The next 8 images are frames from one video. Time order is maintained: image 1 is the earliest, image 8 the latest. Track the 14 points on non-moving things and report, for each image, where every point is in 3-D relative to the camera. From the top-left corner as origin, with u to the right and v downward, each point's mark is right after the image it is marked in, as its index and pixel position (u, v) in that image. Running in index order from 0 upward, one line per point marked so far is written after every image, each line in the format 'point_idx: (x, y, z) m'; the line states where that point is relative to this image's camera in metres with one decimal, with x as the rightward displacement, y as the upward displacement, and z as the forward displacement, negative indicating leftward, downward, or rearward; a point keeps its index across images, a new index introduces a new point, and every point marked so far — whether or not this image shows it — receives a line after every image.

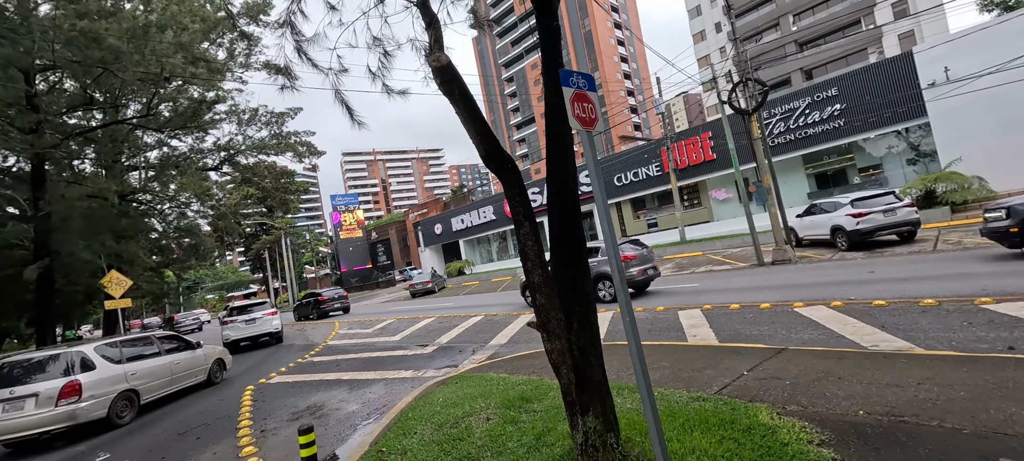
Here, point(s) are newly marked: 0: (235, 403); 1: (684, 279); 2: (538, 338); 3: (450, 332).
0: (-5.3, -3.3, +7.9) m
1: (+5.6, -1.6, +13.4) m
2: (+0.6, -2.3, +8.9) m
3: (-1.7, -2.9, +11.7) m
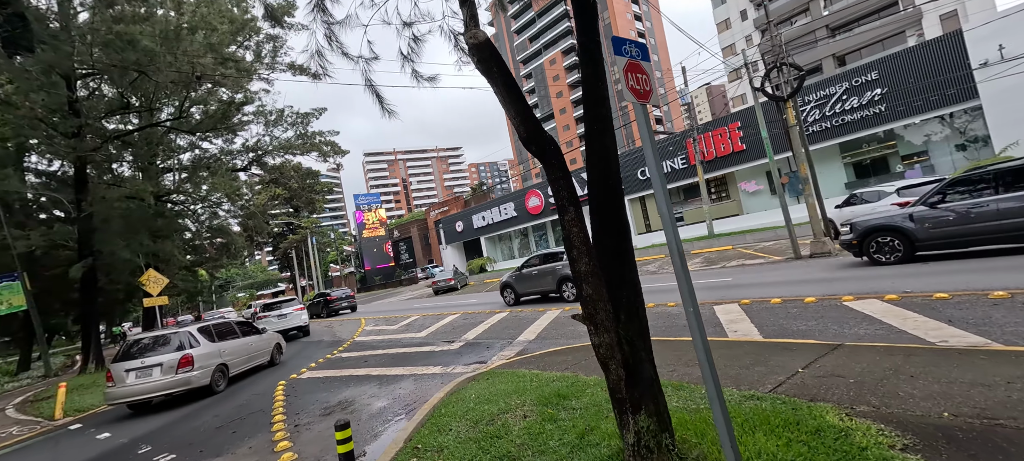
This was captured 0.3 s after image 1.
0: (-4.7, -3.2, +8.0) m
1: (+6.4, -1.4, +13.0) m
2: (+1.1, -2.2, +8.7) m
3: (-1.0, -2.7, +11.6) m
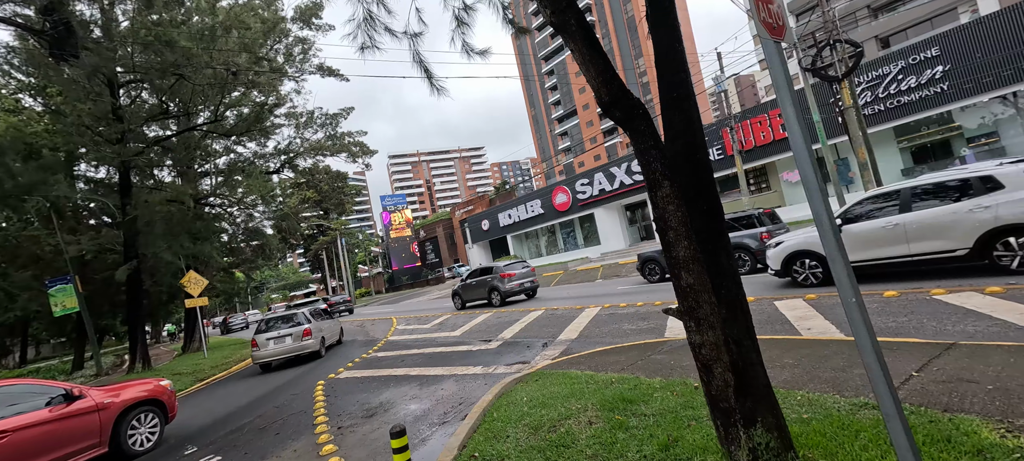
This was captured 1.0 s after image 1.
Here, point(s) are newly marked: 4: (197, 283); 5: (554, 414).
0: (-3.9, -3.2, +7.9) m
1: (+7.5, -1.1, +12.2) m
2: (+2.0, -2.0, +8.2) m
3: (0.0, -2.6, +11.3) m
4: (-12.2, -2.0, +16.0) m
5: (+0.4, -1.8, +4.0) m
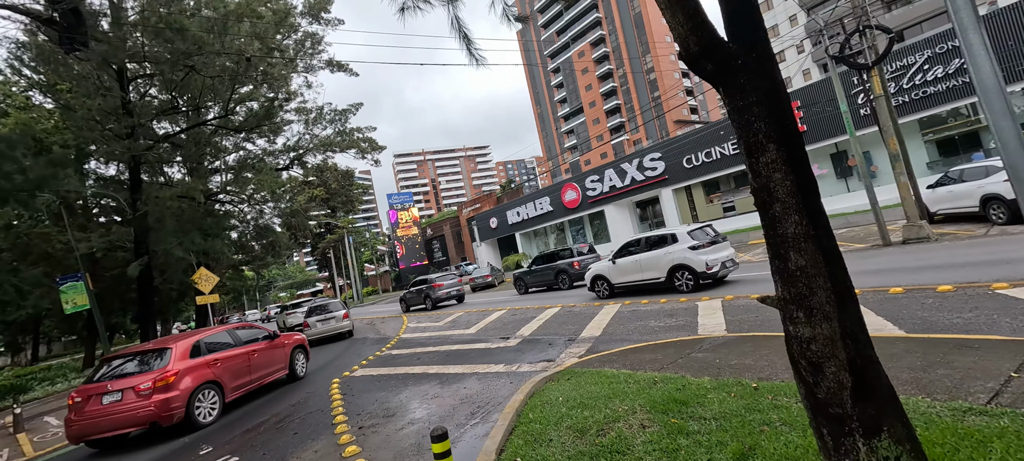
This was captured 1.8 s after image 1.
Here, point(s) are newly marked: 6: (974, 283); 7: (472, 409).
0: (-3.5, -3.0, +7.6) m
1: (+7.9, -1.0, +11.8) m
2: (+2.4, -1.9, +7.9) m
3: (+0.5, -2.5, +11.0) m
4: (-11.7, -1.9, +15.9) m
5: (+0.8, -1.7, +3.7) m
6: (+6.6, -0.7, +5.9) m
7: (-0.5, -2.3, +5.4) m
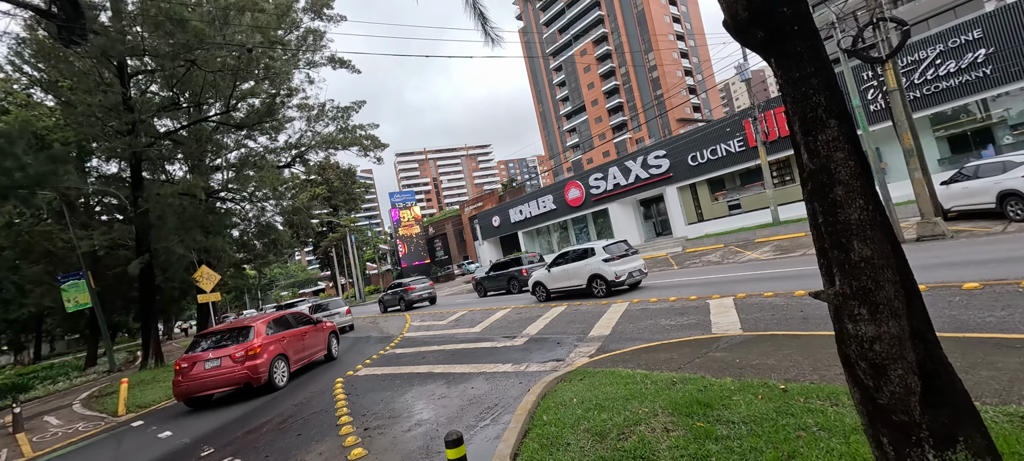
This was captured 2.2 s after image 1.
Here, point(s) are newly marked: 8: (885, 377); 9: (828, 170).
0: (-3.3, -3.0, +7.4) m
1: (+8.1, -0.9, +11.6) m
2: (+2.5, -1.8, +7.7) m
3: (+0.6, -2.4, +10.8) m
4: (-11.5, -1.8, +15.7) m
5: (+0.9, -1.6, +3.5) m
6: (+6.7, -0.7, +5.7) m
7: (-0.4, -2.3, +5.2) m
8: (+1.5, -0.6, +1.7) m
9: (+1.2, +0.2, +1.6) m
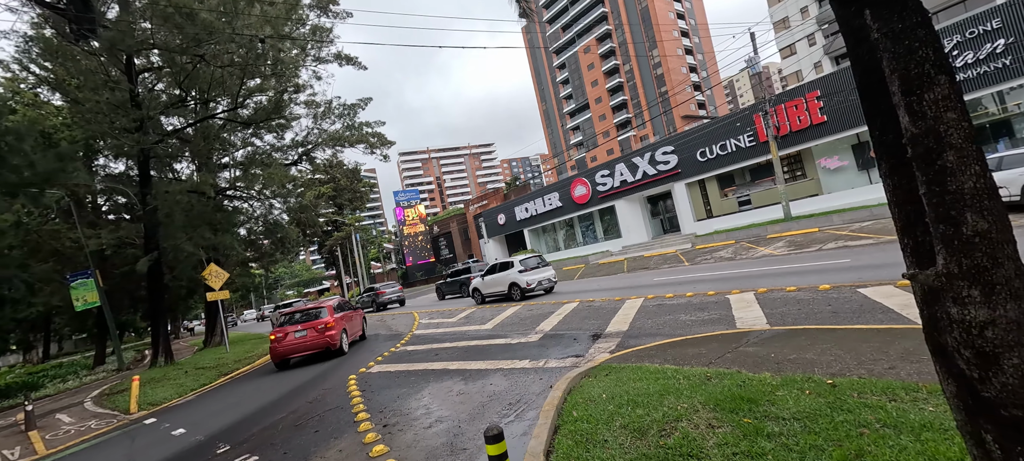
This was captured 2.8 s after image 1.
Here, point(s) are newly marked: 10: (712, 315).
0: (-3.0, -2.9, +7.3) m
1: (+8.4, -0.7, +11.4) m
2: (+2.8, -1.7, +7.6) m
3: (+0.9, -2.3, +10.7) m
4: (-11.1, -1.7, +15.7) m
5: (+1.1, -1.5, +3.4) m
6: (+7.0, -0.5, +5.5) m
7: (-0.1, -2.2, +5.1) m
8: (+1.8, -0.5, +1.5) m
9: (+1.5, +0.3, +1.5) m
10: (+3.5, -1.5, +7.3) m
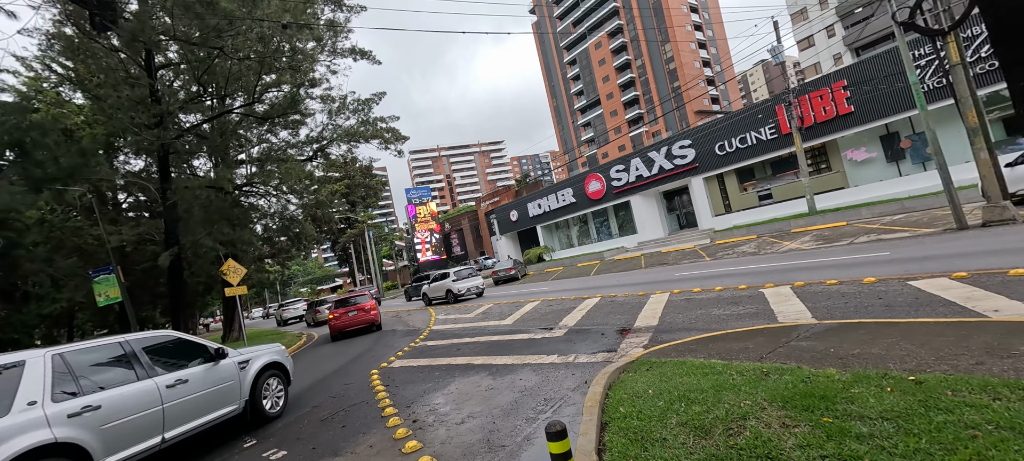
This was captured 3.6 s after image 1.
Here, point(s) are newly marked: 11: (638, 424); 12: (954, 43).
0: (-2.5, -2.7, +7.2) m
1: (+9.0, -0.5, +11.0) m
2: (+3.3, -1.5, +7.3) m
3: (+1.5, -2.1, +10.4) m
4: (-10.5, -1.5, +15.7) m
5: (+1.5, -1.4, +3.1) m
6: (+7.4, -0.4, +5.1) m
7: (+0.3, -2.0, +4.9) m
8: (+2.1, -0.4, +1.2) m
9: (+1.8, +0.5, +1.2) m
10: (+4.0, -1.3, +7.0) m
11: (+1.0, -1.5, +3.3) m
12: (+10.6, +4.5, +9.9) m
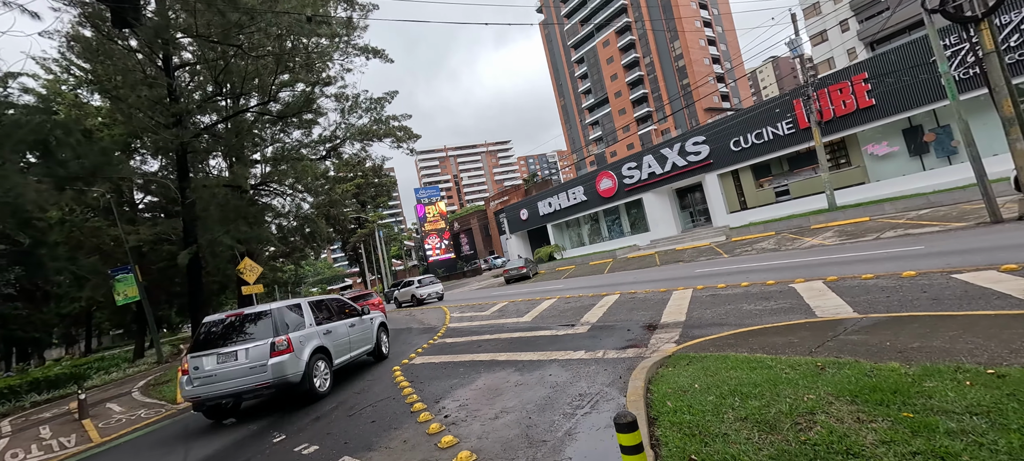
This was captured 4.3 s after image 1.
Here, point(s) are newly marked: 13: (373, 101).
0: (-2.1, -2.6, +7.1) m
1: (+9.5, -0.4, +10.7) m
2: (+3.7, -1.4, +7.1) m
3: (+2.0, -2.0, +10.3) m
4: (-9.9, -1.5, +15.8) m
5: (+1.9, -1.3, +3.0) m
6: (+7.8, -0.2, +4.8) m
7: (+0.7, -1.9, +4.8) m
8: (+2.4, -0.2, +1.1) m
9: (+2.1, +0.6, +1.1) m
10: (+4.4, -1.2, +6.8) m
11: (+1.4, -1.4, +3.2) m
12: (+11.0, +4.6, +9.6) m
13: (-6.5, +6.2, +19.7) m
